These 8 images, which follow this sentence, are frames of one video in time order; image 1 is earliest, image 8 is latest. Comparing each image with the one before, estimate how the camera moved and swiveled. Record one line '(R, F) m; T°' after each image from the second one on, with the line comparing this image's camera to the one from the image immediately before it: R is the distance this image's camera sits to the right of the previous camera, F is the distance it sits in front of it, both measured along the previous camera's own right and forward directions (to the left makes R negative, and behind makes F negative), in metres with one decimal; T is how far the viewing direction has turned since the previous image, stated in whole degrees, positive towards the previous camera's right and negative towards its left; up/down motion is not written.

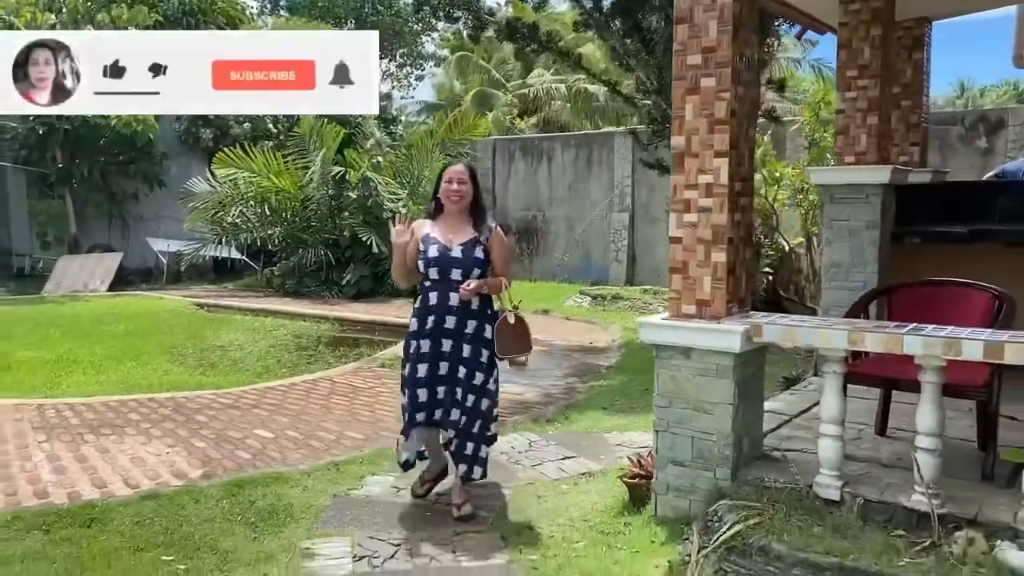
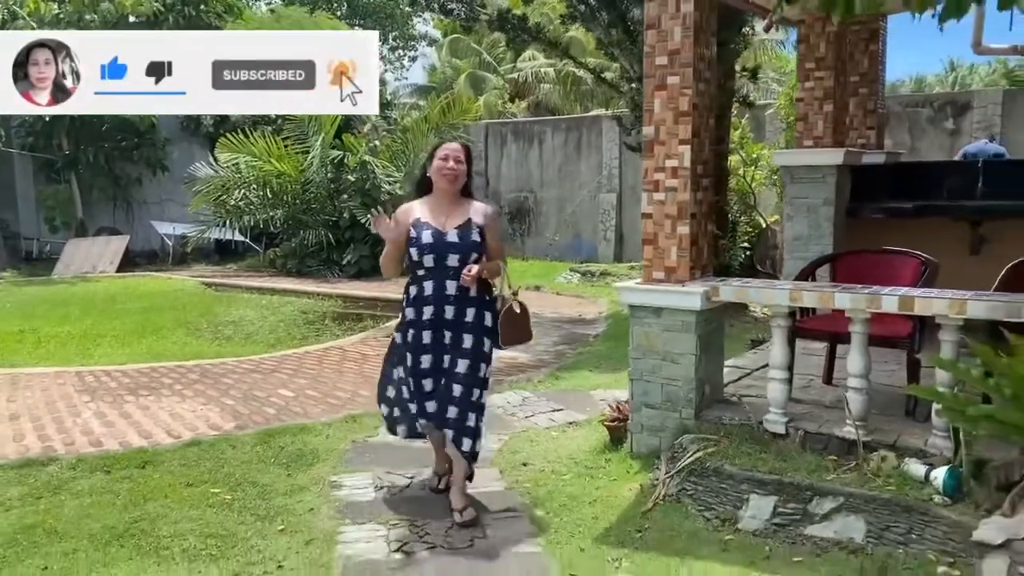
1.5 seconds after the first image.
(0.0, -0.6) m; 0°
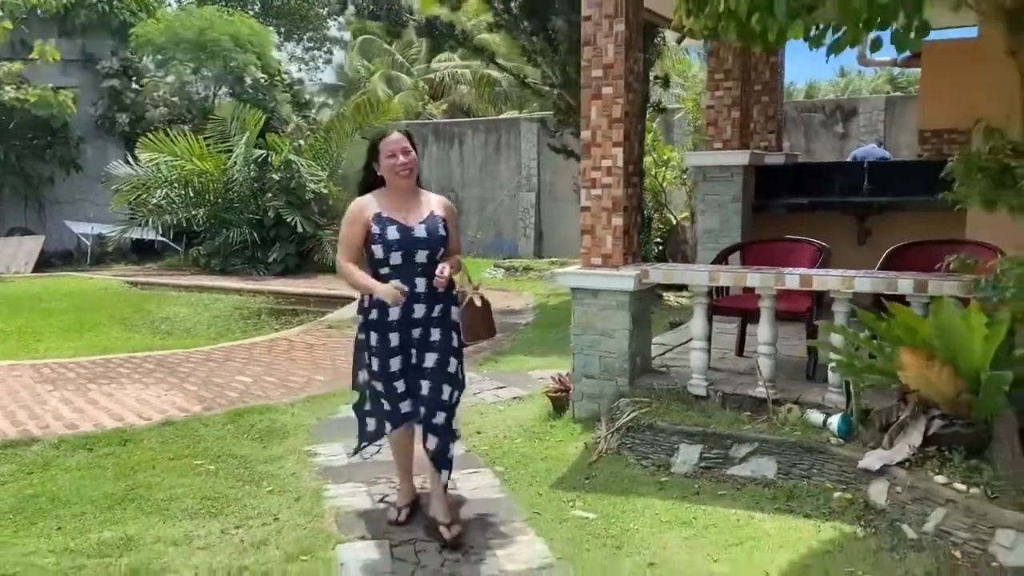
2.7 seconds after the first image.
(-0.3, -0.5) m; +6°
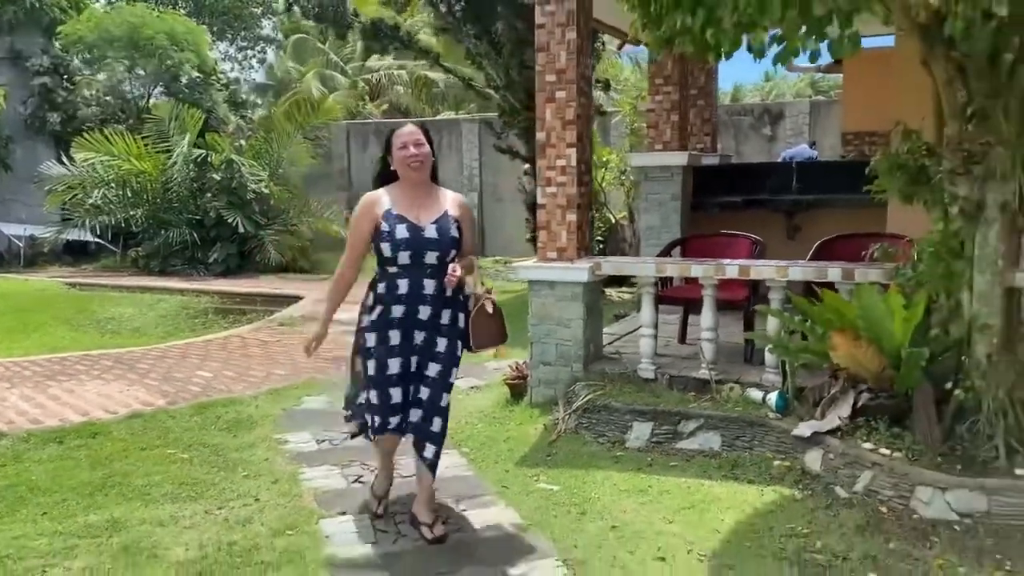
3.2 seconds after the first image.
(-0.2, -0.3) m; +4°
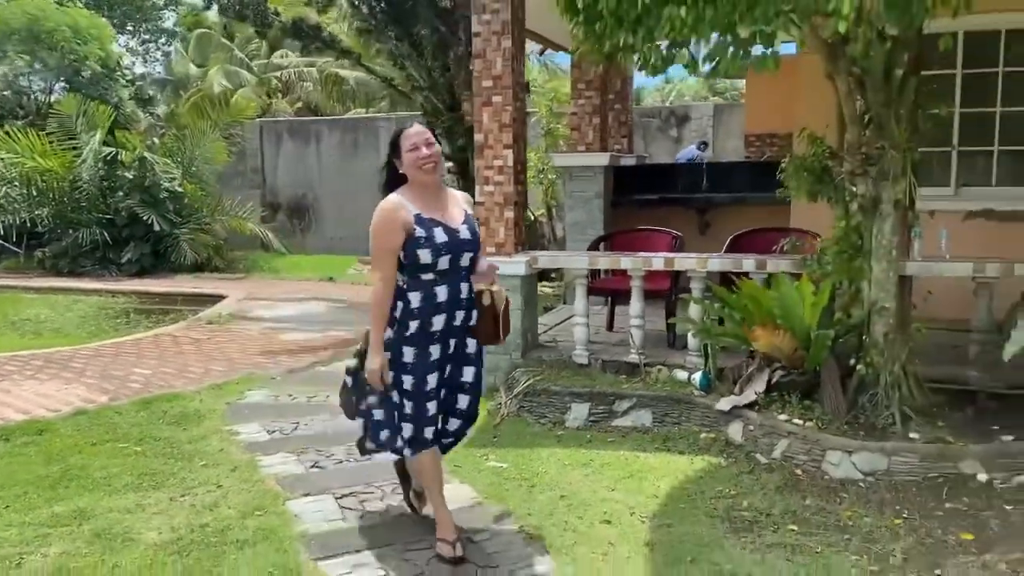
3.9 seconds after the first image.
(-0.2, -0.3) m; +6°
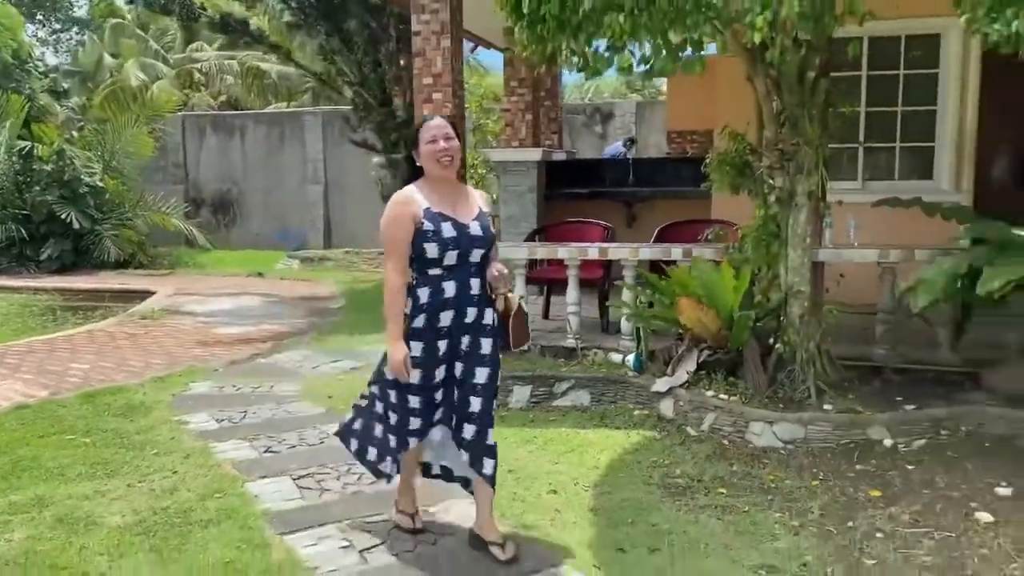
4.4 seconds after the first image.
(-0.1, -0.2) m; +5°
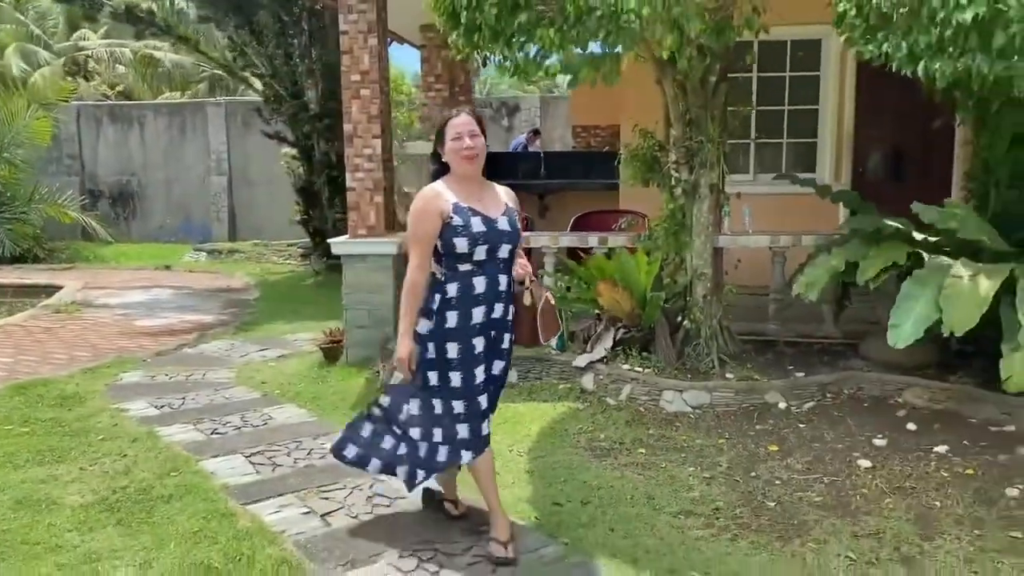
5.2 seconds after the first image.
(-0.2, -0.4) m; +7°
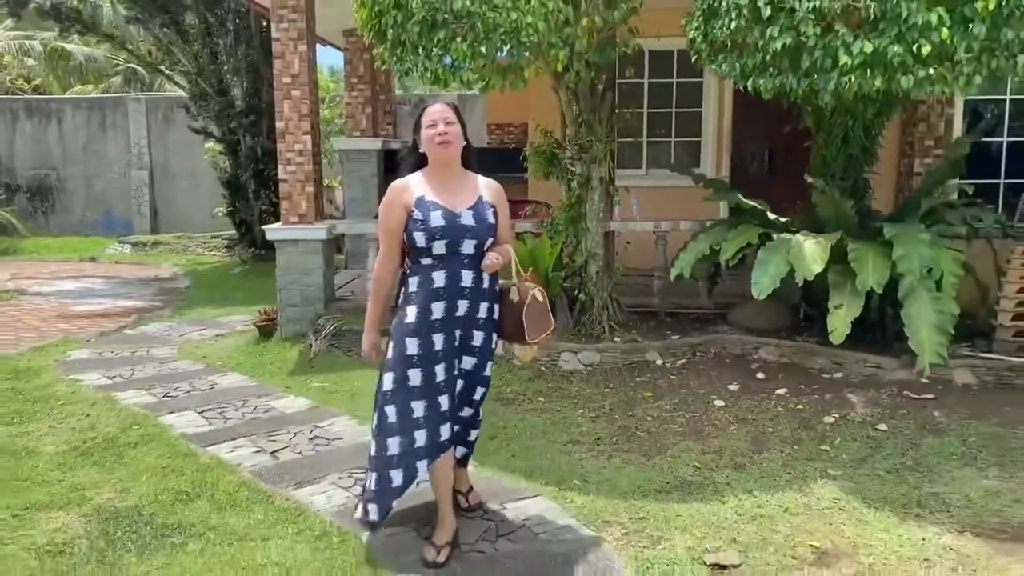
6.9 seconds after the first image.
(0.0, -0.8) m; +5°
